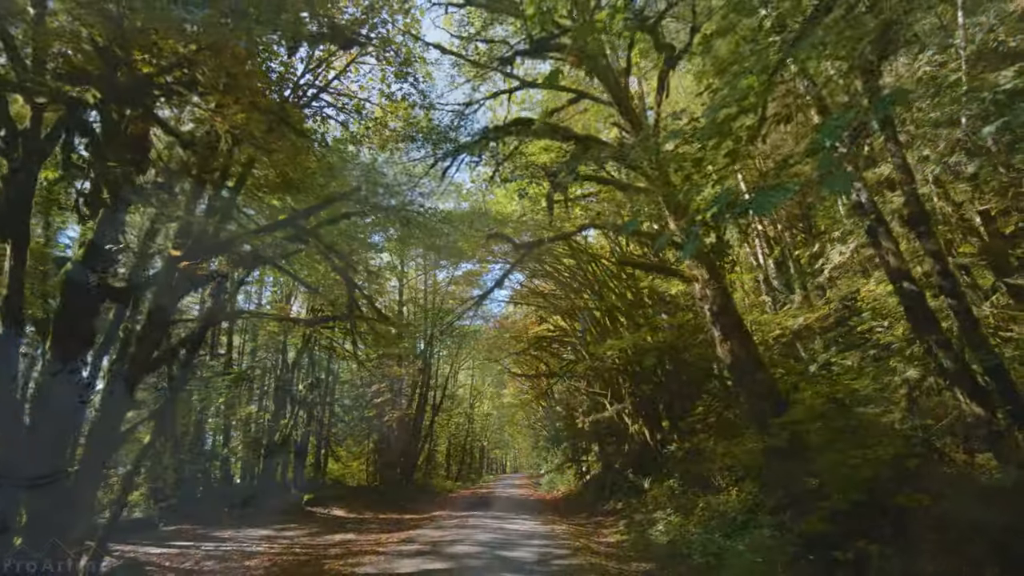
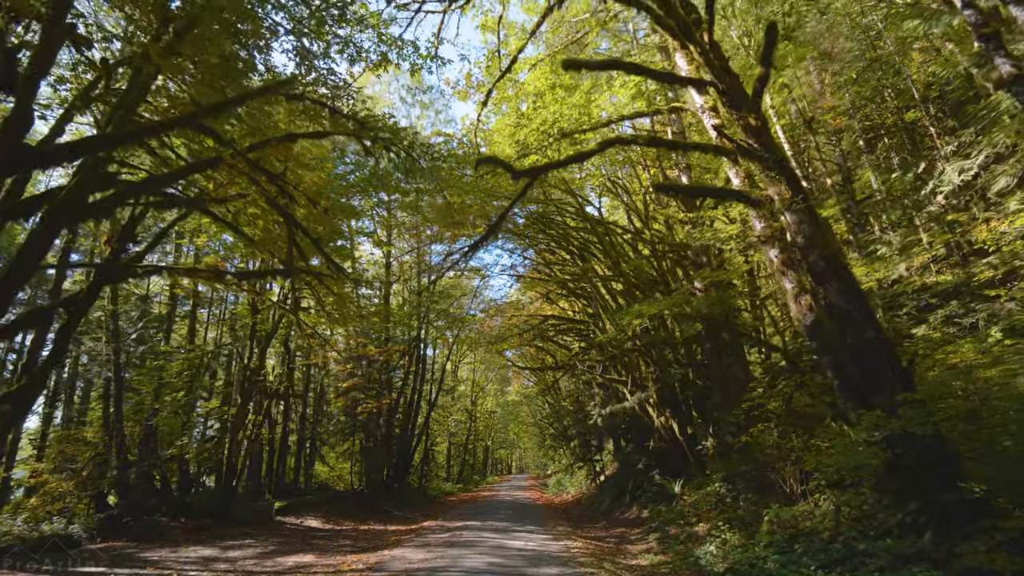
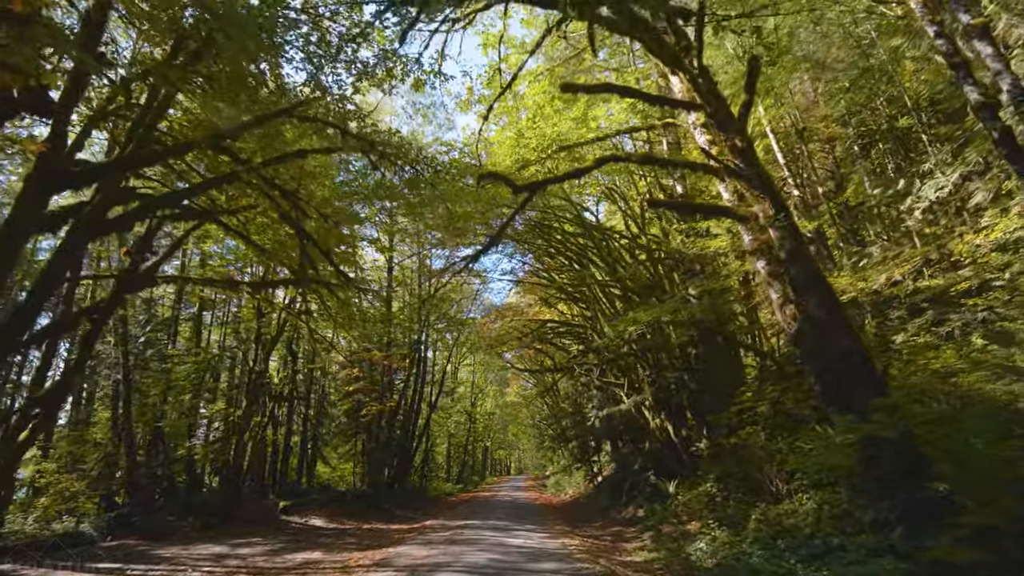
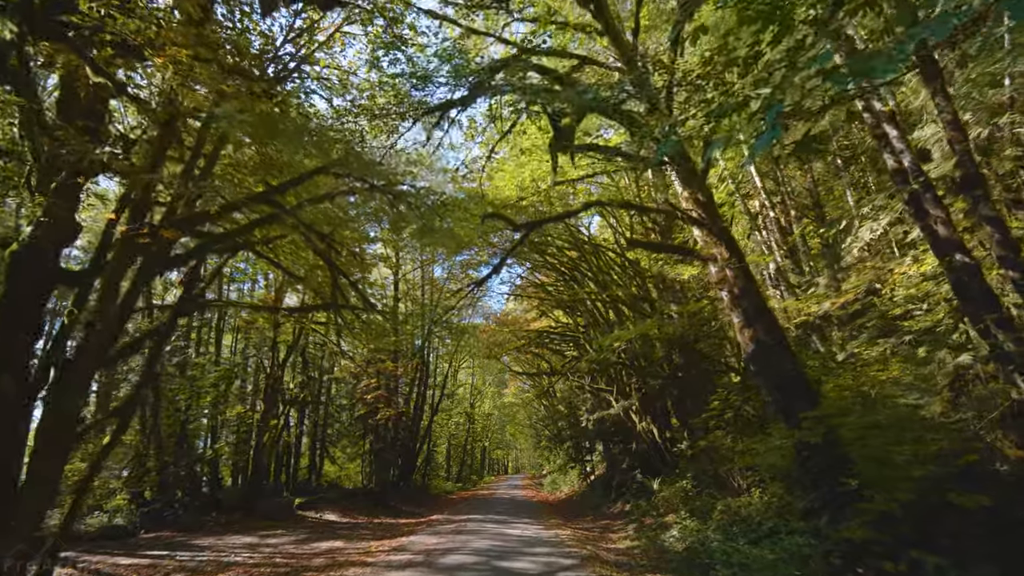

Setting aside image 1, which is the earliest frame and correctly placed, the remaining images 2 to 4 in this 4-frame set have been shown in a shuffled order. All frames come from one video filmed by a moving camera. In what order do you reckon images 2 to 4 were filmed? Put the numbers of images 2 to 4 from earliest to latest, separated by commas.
4, 3, 2
